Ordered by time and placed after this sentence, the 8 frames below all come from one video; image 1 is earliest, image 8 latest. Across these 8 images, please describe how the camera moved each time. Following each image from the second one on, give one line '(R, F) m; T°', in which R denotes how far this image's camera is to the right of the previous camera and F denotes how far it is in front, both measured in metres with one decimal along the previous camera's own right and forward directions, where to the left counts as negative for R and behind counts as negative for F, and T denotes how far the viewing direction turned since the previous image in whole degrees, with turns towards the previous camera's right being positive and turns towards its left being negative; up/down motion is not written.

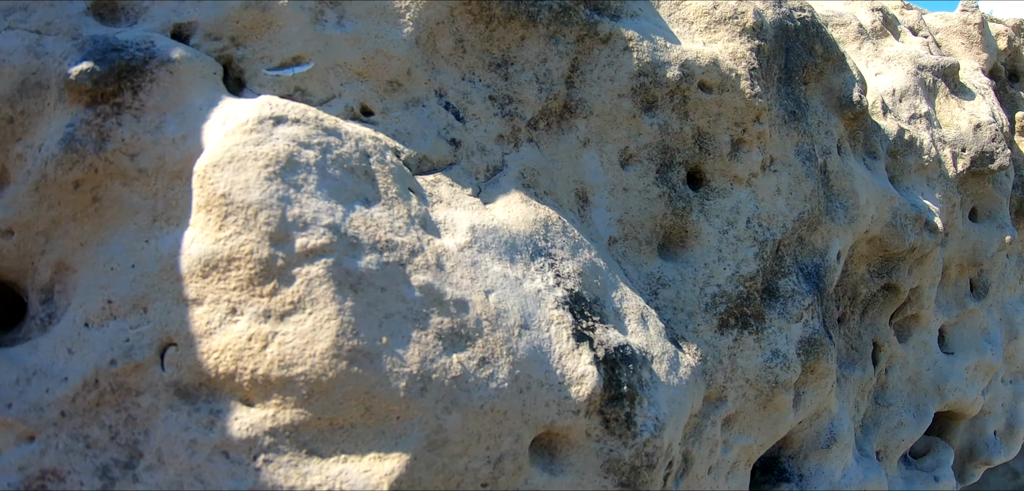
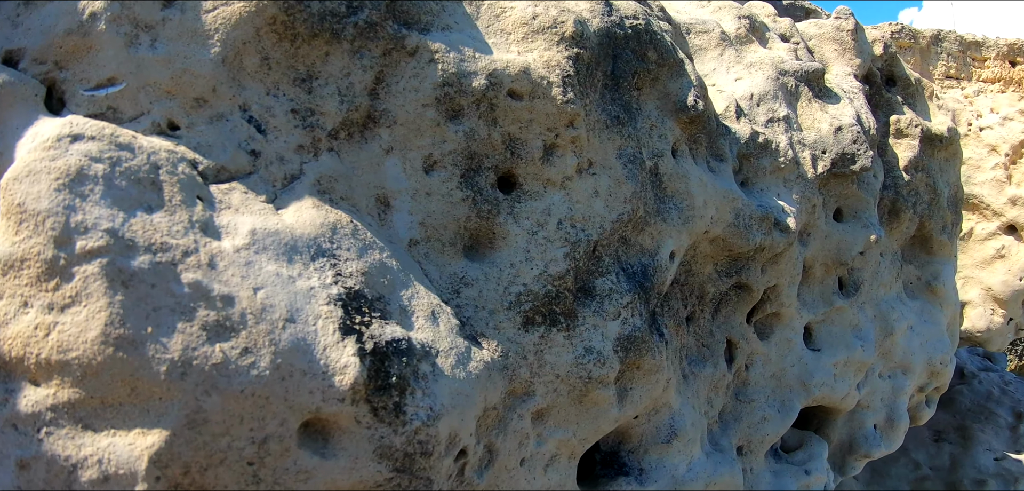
(+0.7, -0.1) m; -3°
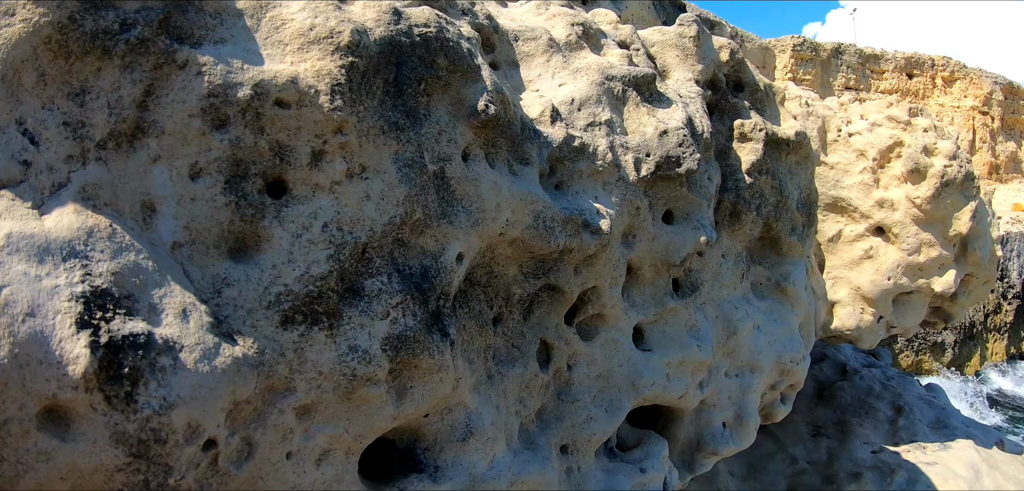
(+0.9, 0.0) m; -5°
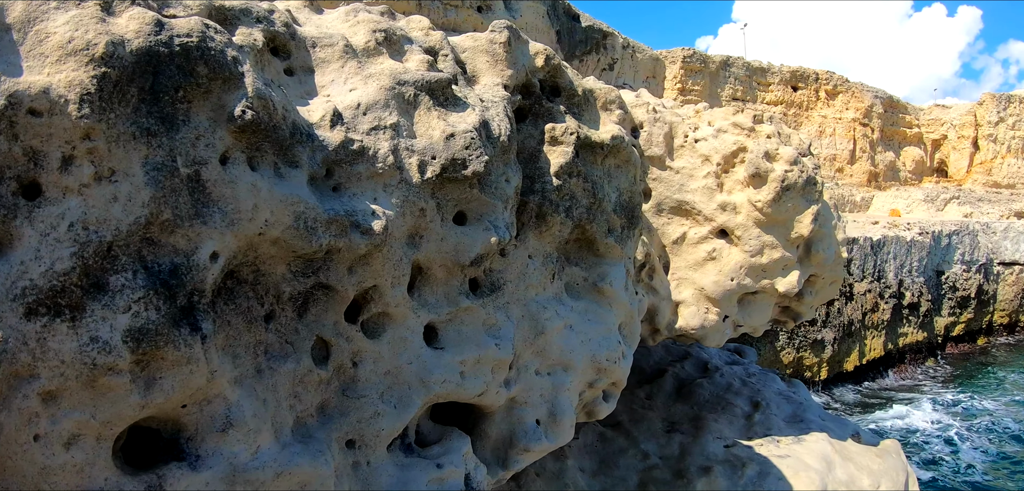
(+1.0, 0.0) m; -4°
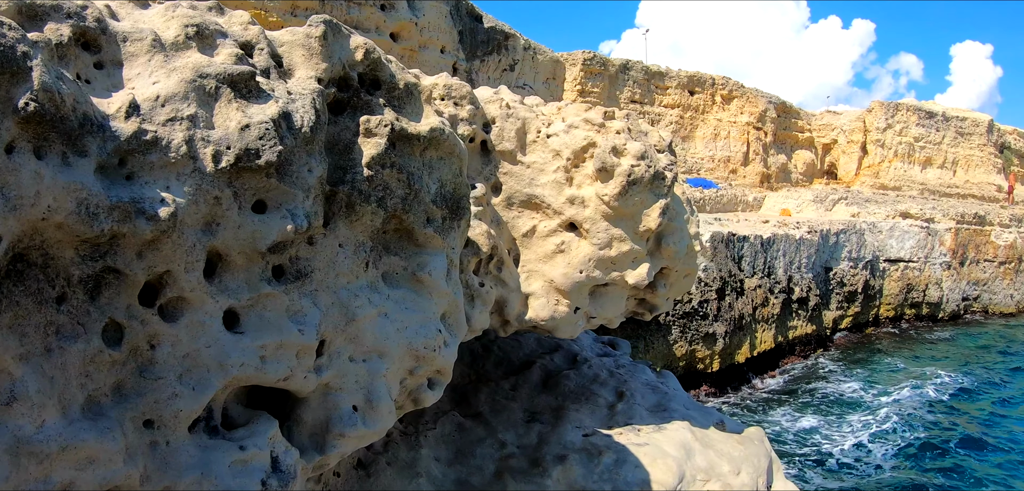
(+1.0, -0.1) m; -2°
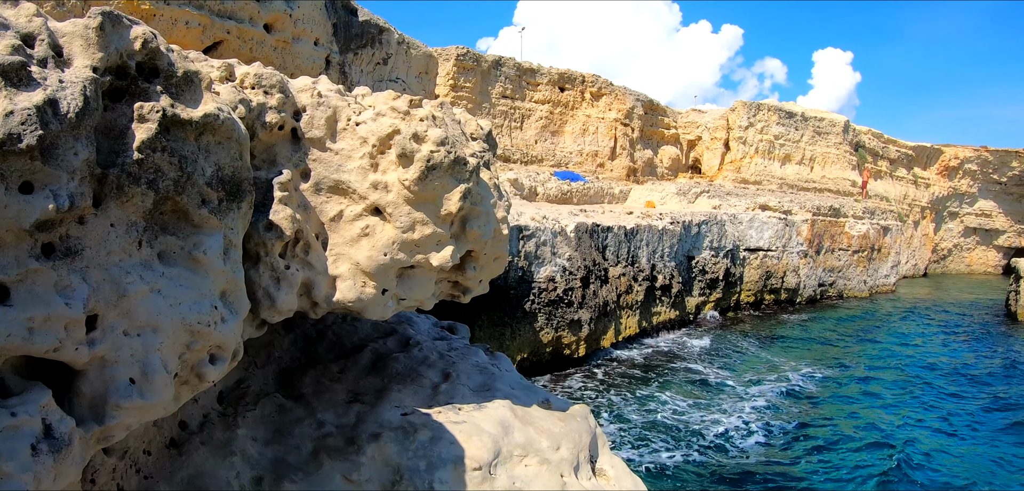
(+1.1, -0.2) m; 0°
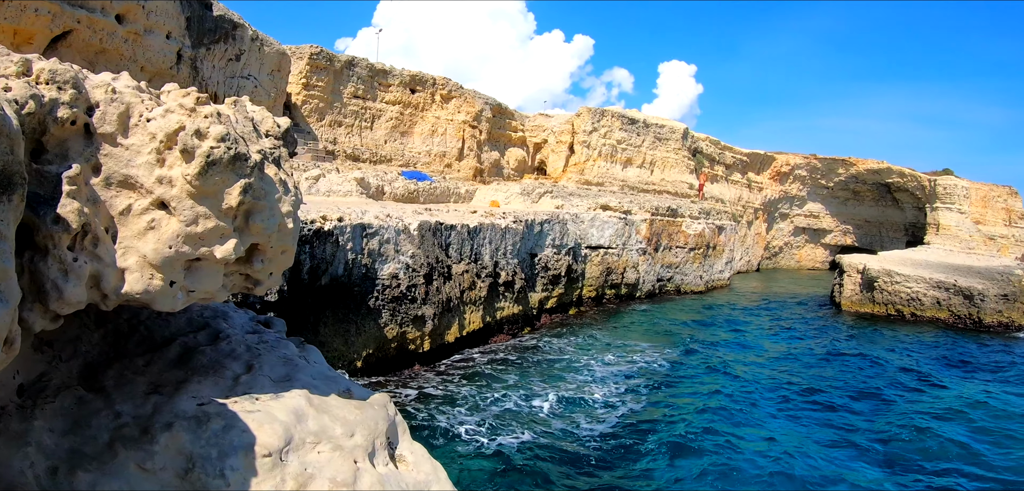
(+1.1, -0.2) m; +3°
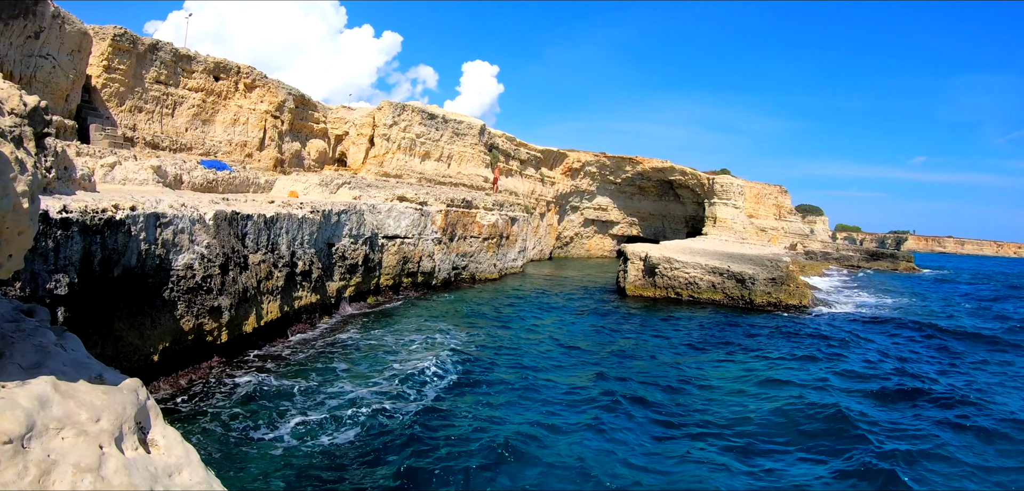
(+1.3, -0.4) m; +6°
